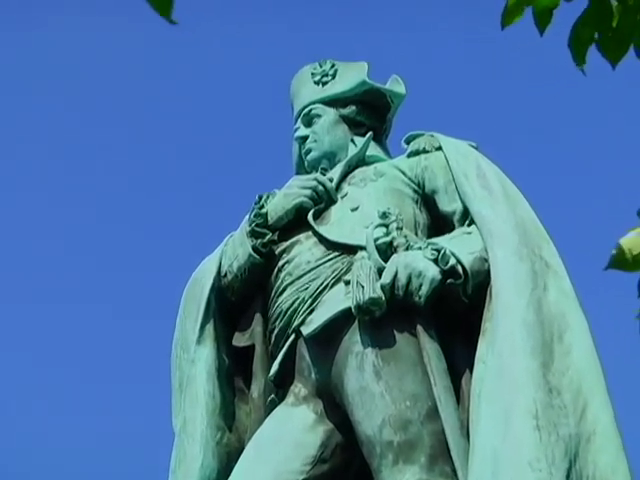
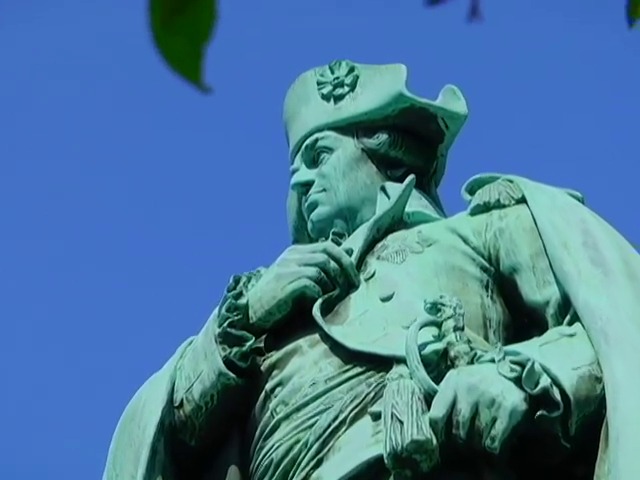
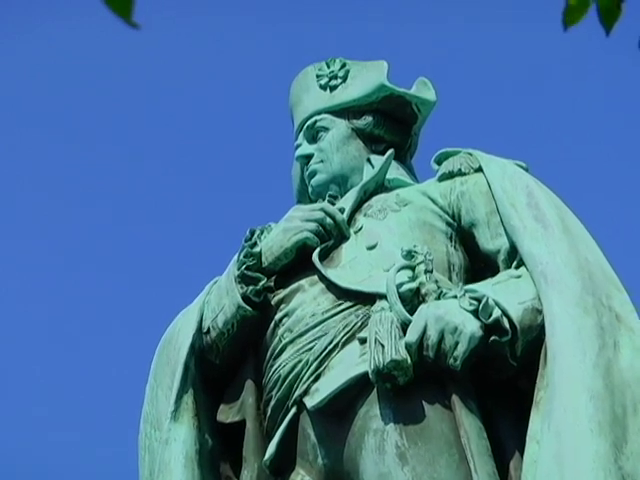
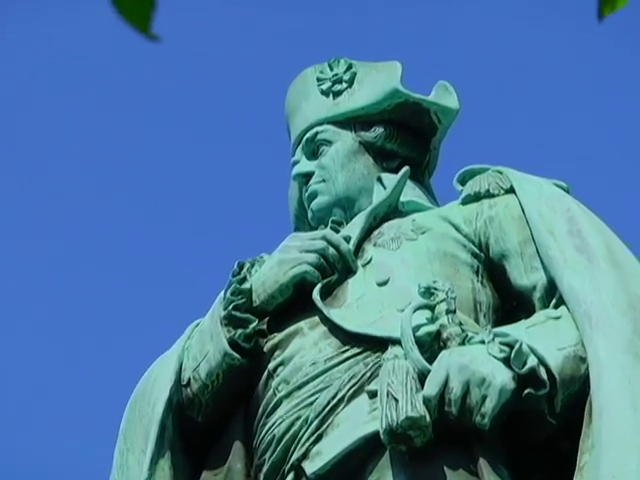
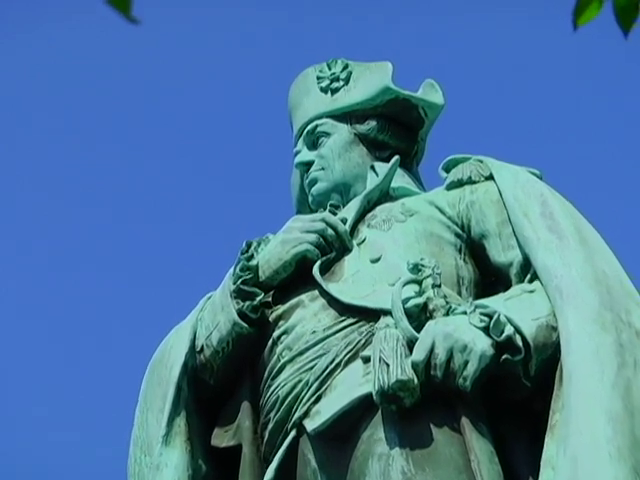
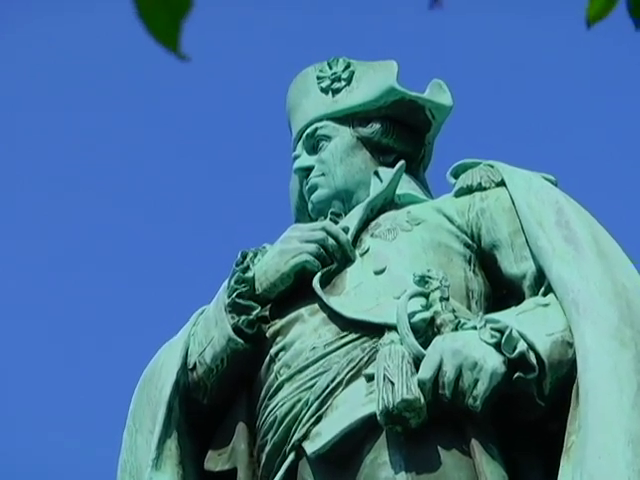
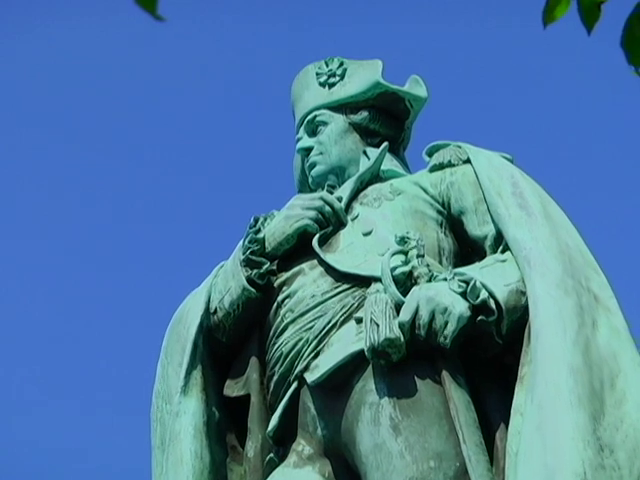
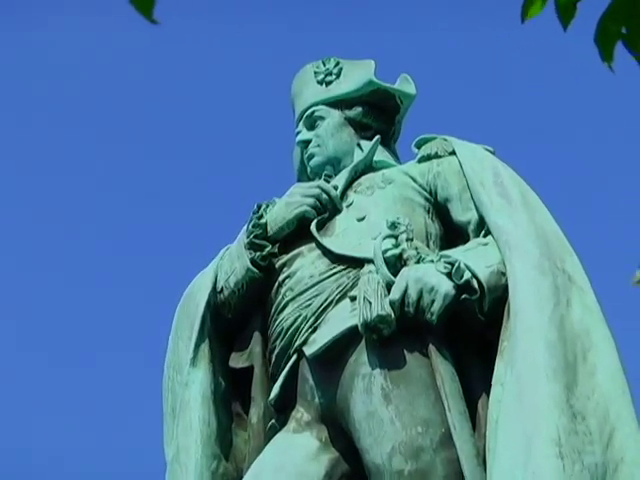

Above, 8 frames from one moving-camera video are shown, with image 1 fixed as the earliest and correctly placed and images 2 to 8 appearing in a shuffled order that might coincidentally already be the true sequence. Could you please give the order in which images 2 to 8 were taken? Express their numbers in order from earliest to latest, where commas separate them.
8, 7, 3, 5, 6, 4, 2
